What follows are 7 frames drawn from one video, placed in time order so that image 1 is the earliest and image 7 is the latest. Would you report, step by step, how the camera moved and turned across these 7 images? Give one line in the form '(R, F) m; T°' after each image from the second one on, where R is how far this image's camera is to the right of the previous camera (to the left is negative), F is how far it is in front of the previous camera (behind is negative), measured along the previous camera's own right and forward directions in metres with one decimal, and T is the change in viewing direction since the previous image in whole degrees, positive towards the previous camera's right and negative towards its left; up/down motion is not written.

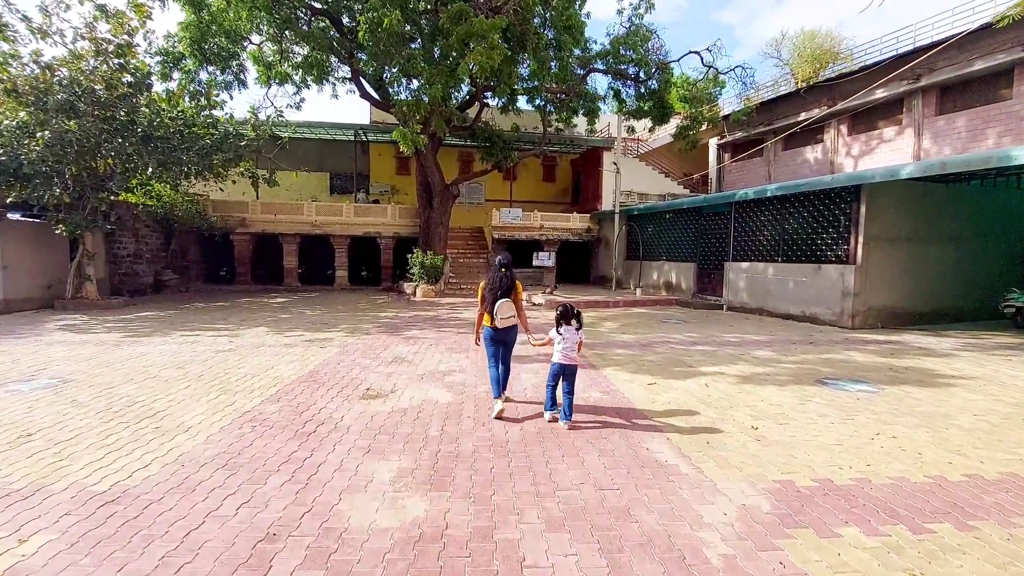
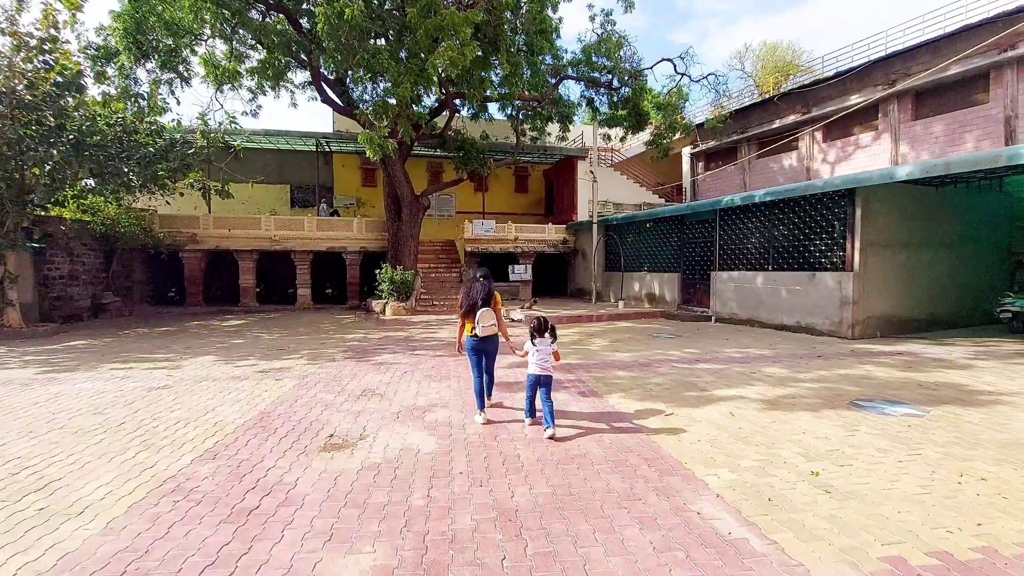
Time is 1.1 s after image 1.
(-0.2, +0.9) m; +4°
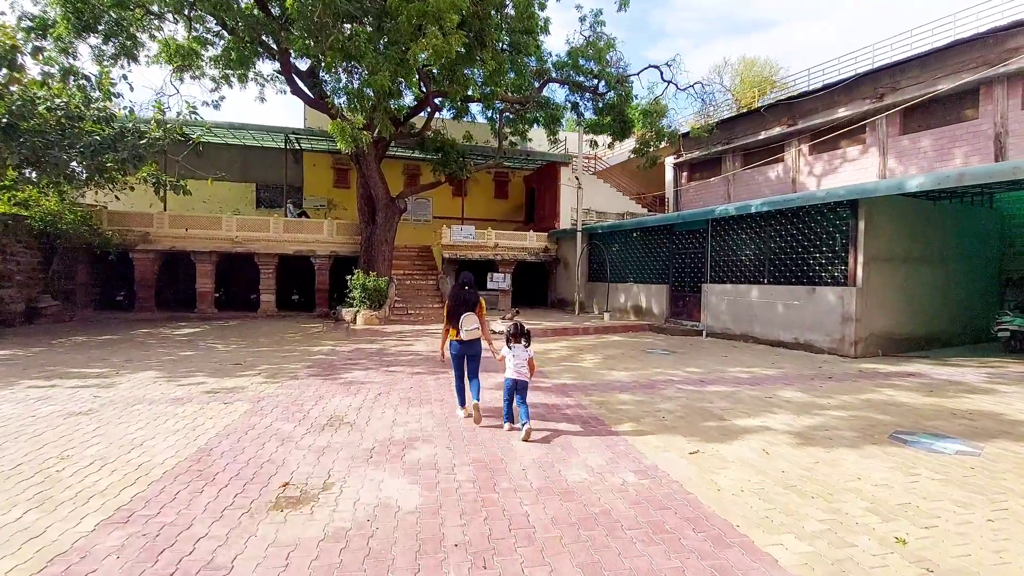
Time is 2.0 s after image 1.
(-0.2, +0.8) m; +3°
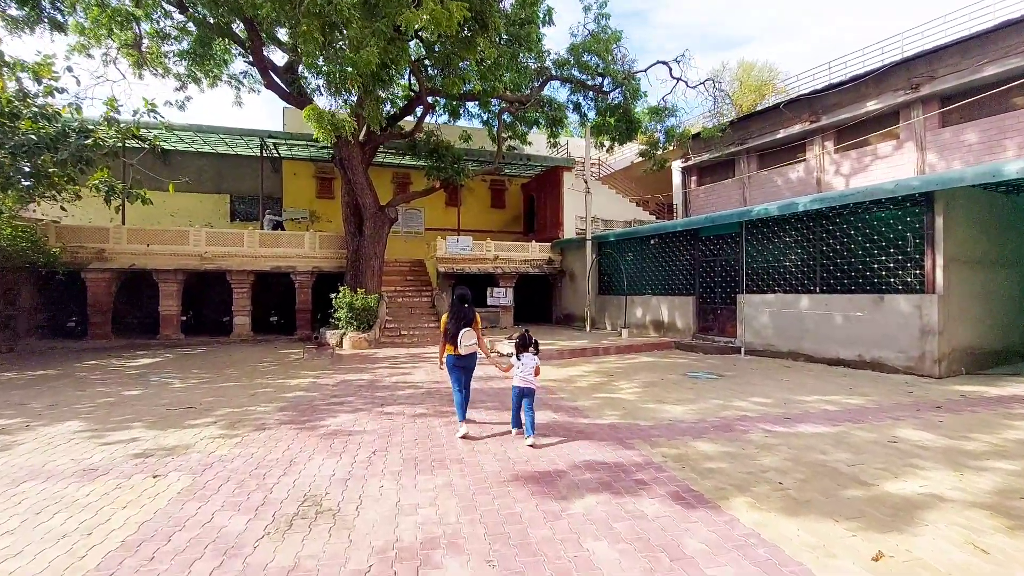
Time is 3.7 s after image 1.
(-0.5, +1.6) m; +1°
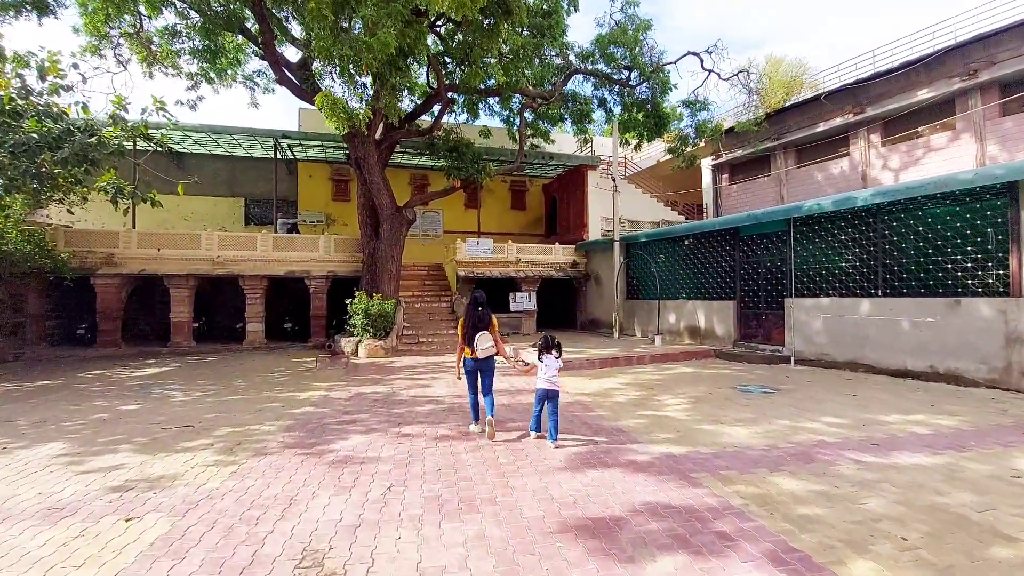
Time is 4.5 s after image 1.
(-0.2, +0.8) m; -2°
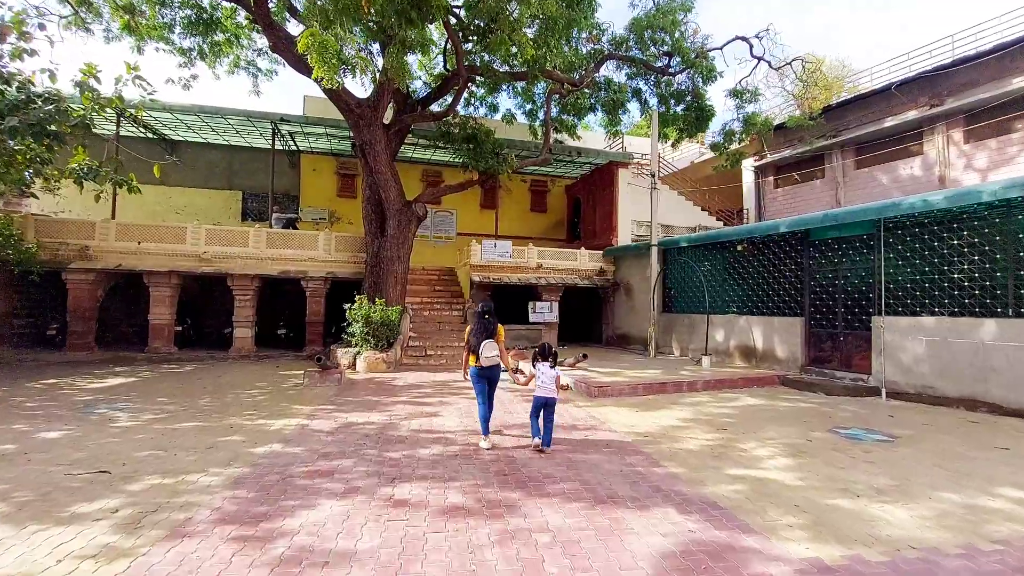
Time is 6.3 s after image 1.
(-0.3, +1.7) m; -1°
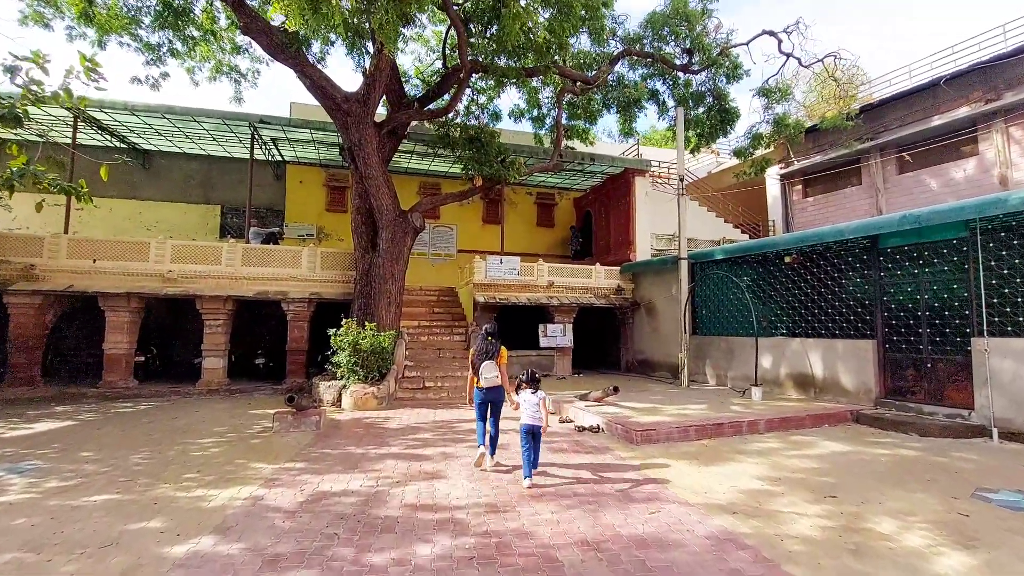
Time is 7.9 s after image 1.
(-0.3, +1.5) m; 0°
